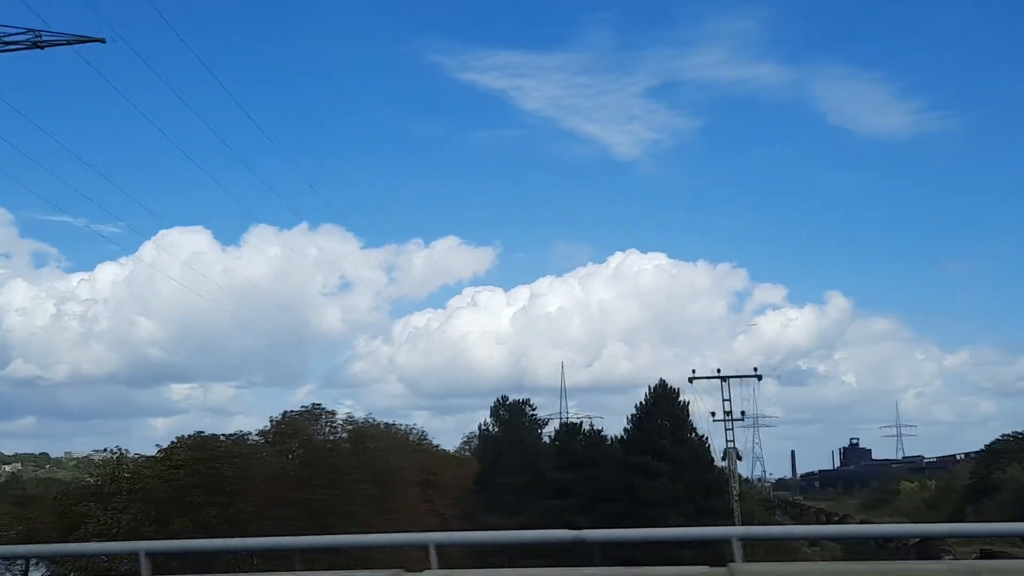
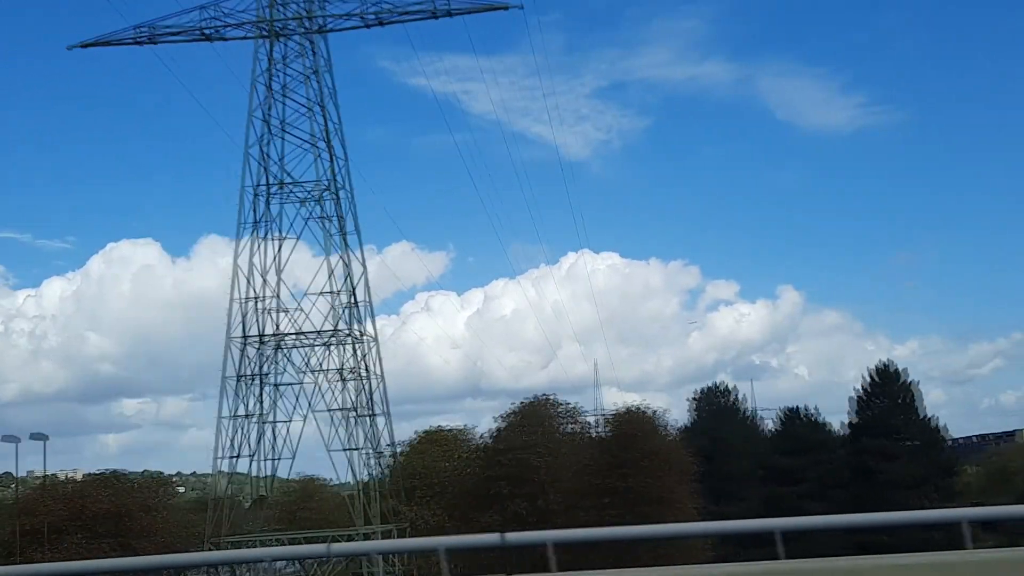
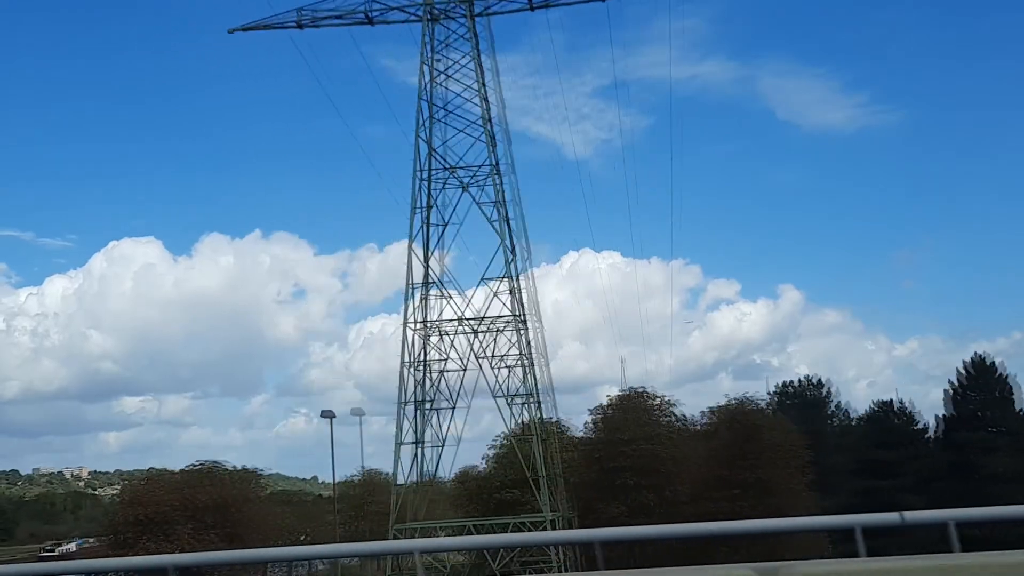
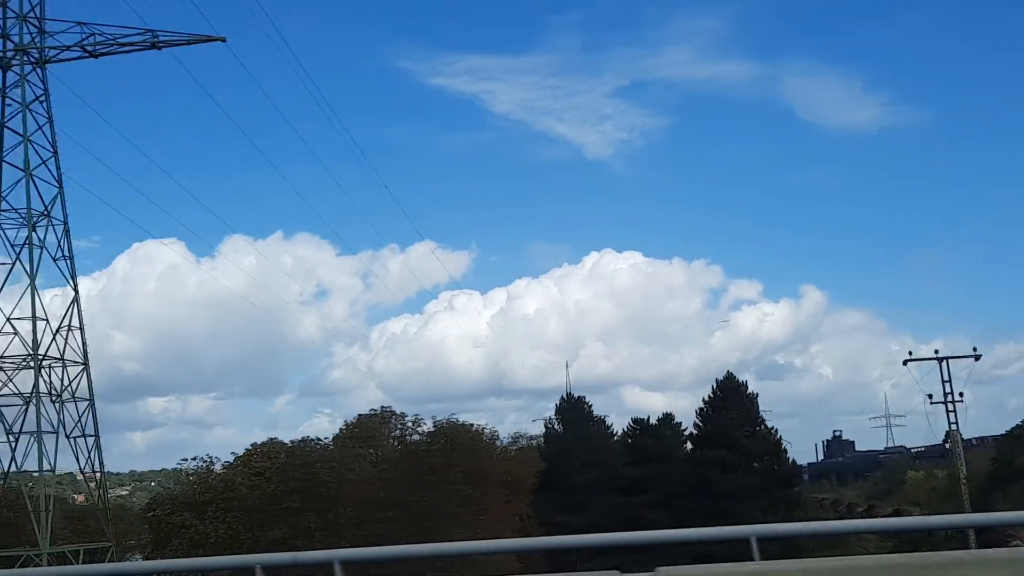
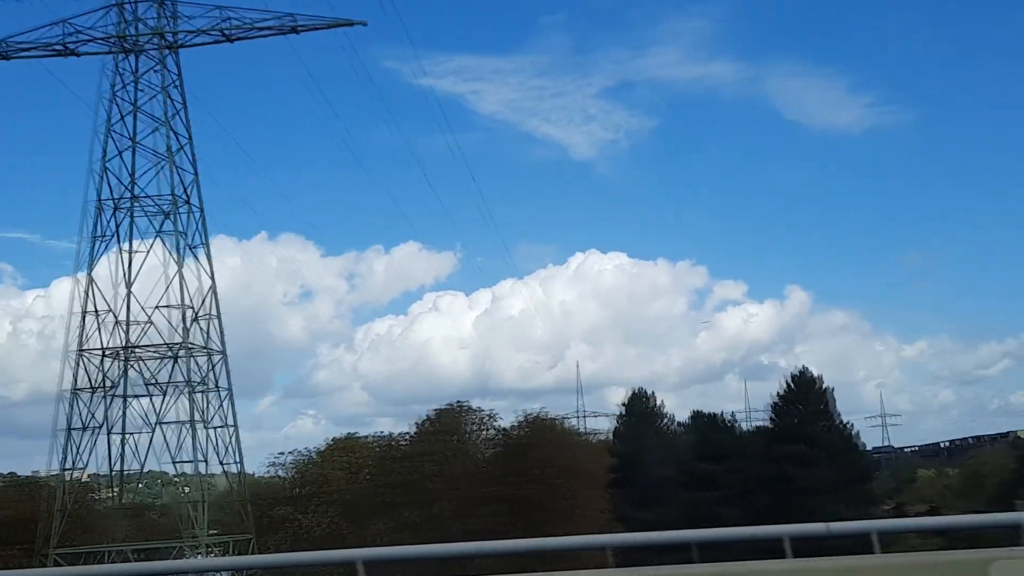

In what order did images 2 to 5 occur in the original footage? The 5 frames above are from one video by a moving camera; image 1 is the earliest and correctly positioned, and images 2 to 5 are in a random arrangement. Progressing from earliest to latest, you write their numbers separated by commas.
4, 5, 2, 3
